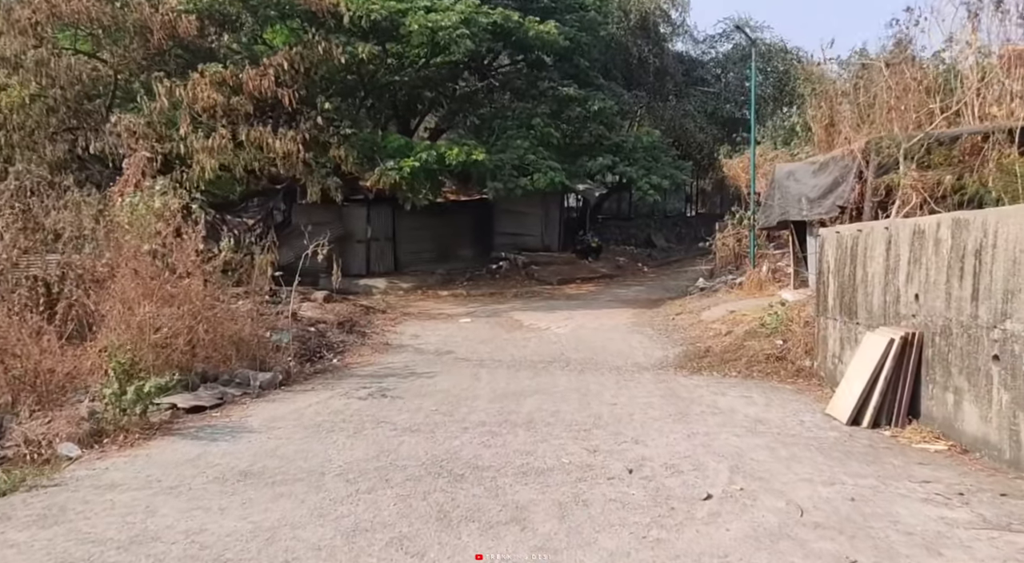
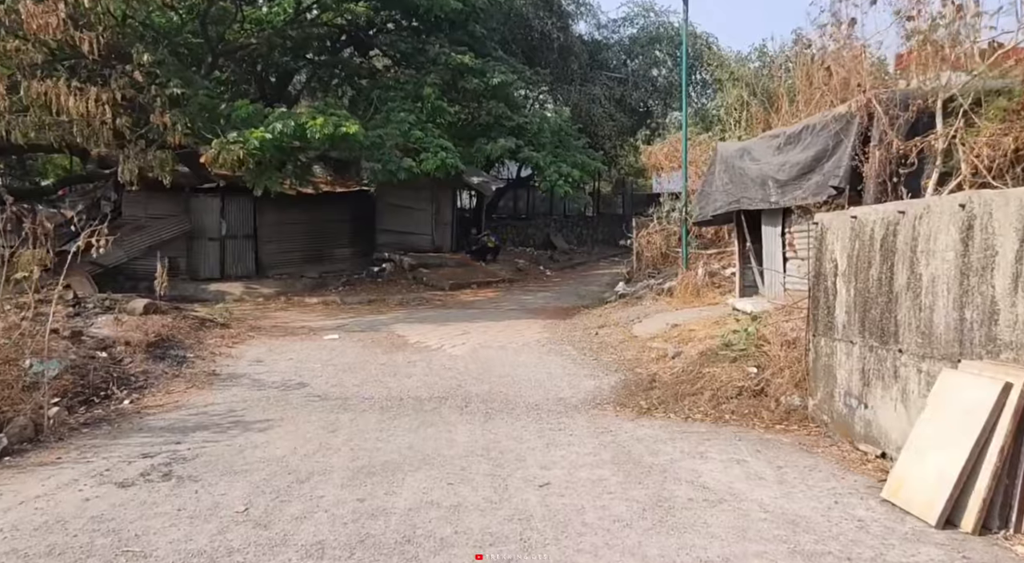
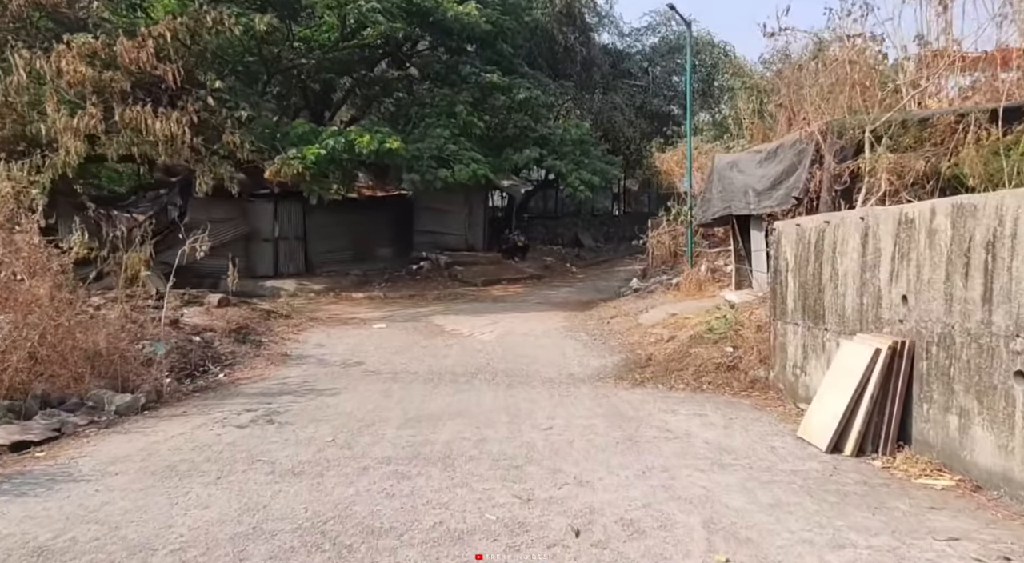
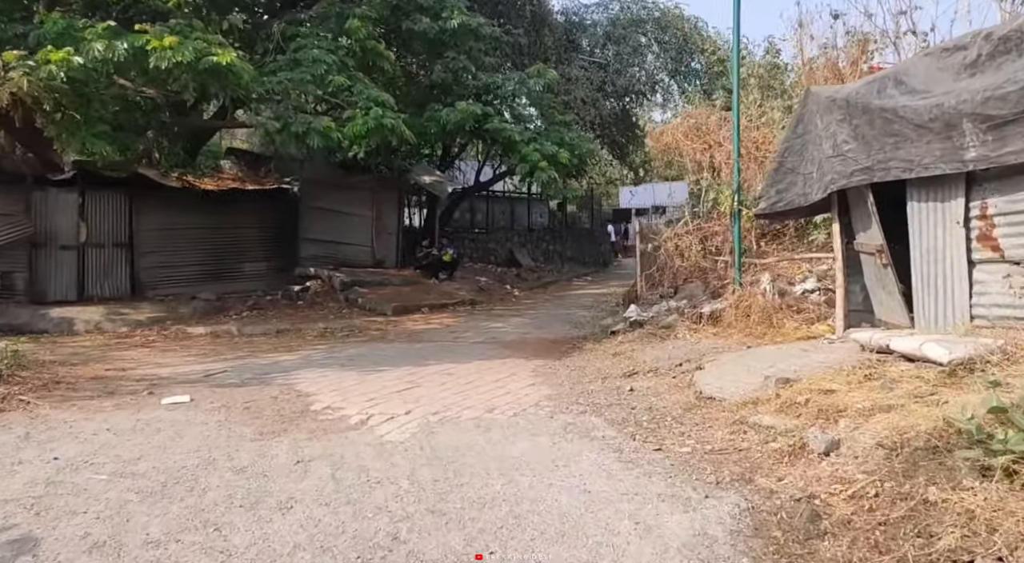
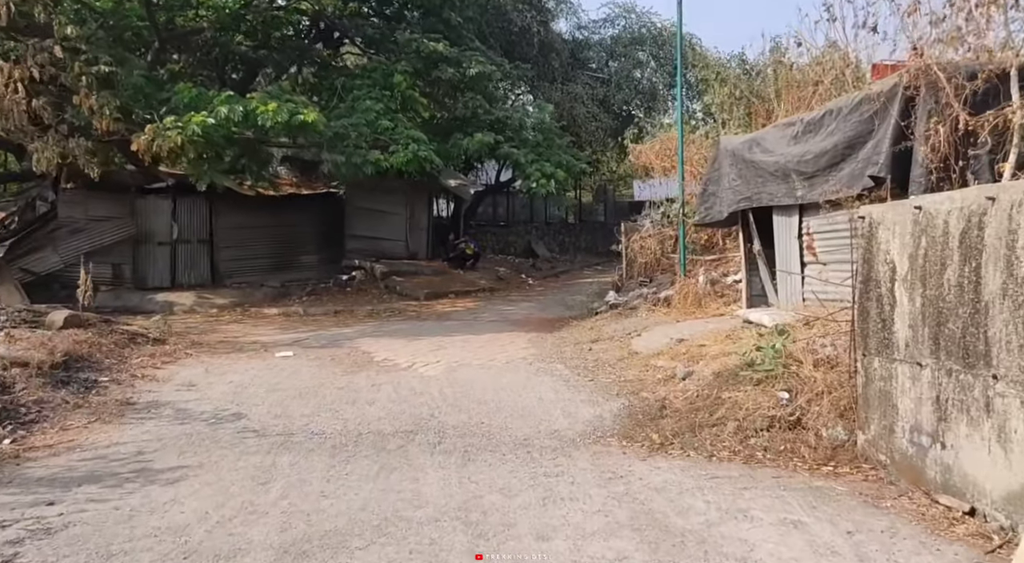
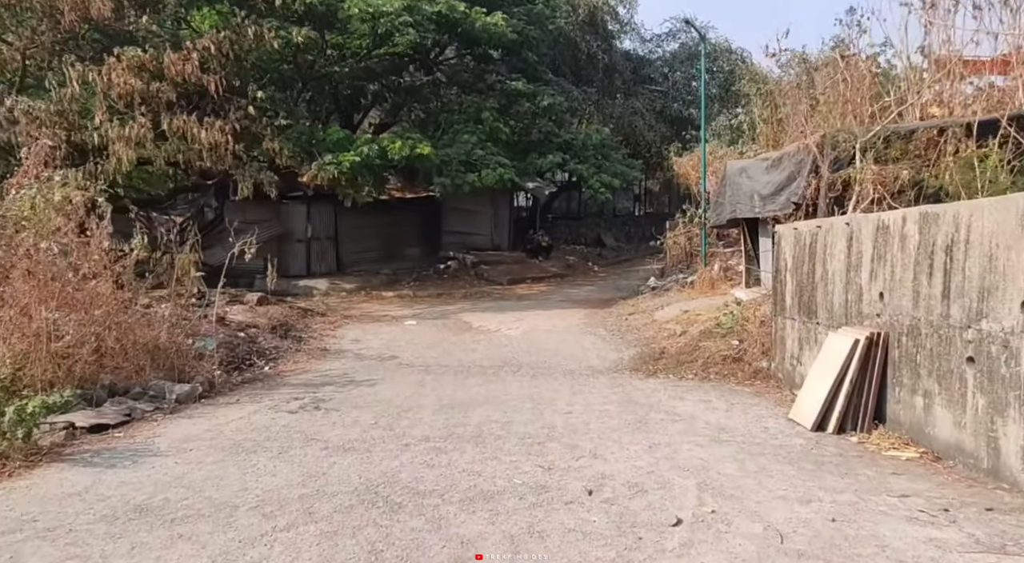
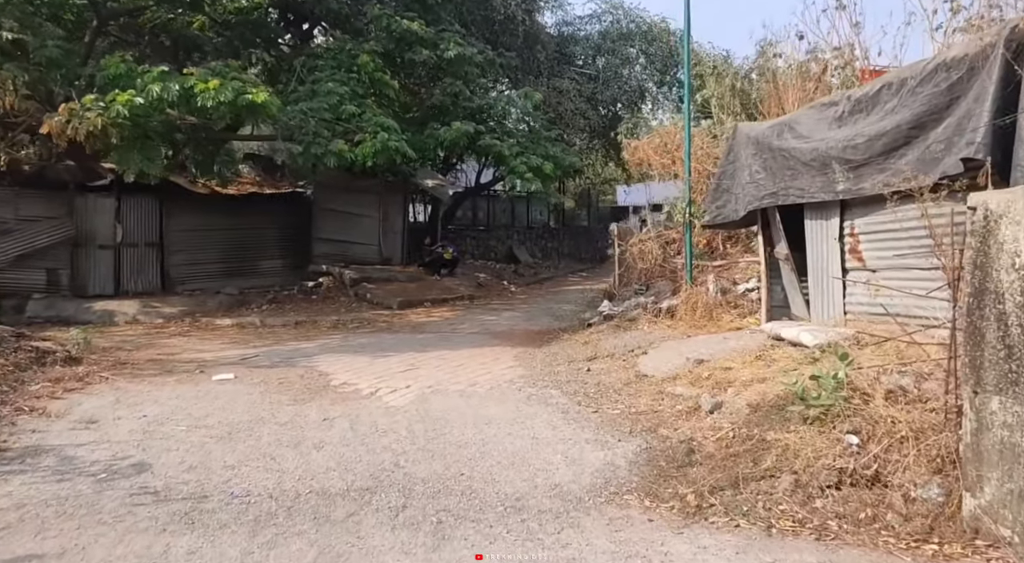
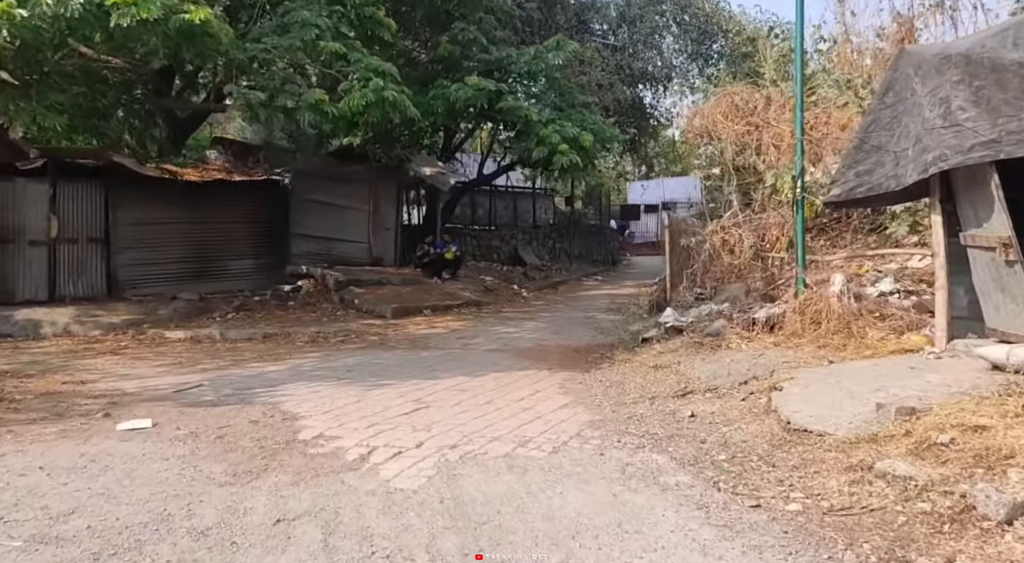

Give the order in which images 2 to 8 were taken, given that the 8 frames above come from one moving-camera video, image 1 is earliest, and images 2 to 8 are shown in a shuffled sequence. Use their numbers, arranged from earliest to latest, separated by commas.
6, 3, 2, 5, 7, 4, 8
